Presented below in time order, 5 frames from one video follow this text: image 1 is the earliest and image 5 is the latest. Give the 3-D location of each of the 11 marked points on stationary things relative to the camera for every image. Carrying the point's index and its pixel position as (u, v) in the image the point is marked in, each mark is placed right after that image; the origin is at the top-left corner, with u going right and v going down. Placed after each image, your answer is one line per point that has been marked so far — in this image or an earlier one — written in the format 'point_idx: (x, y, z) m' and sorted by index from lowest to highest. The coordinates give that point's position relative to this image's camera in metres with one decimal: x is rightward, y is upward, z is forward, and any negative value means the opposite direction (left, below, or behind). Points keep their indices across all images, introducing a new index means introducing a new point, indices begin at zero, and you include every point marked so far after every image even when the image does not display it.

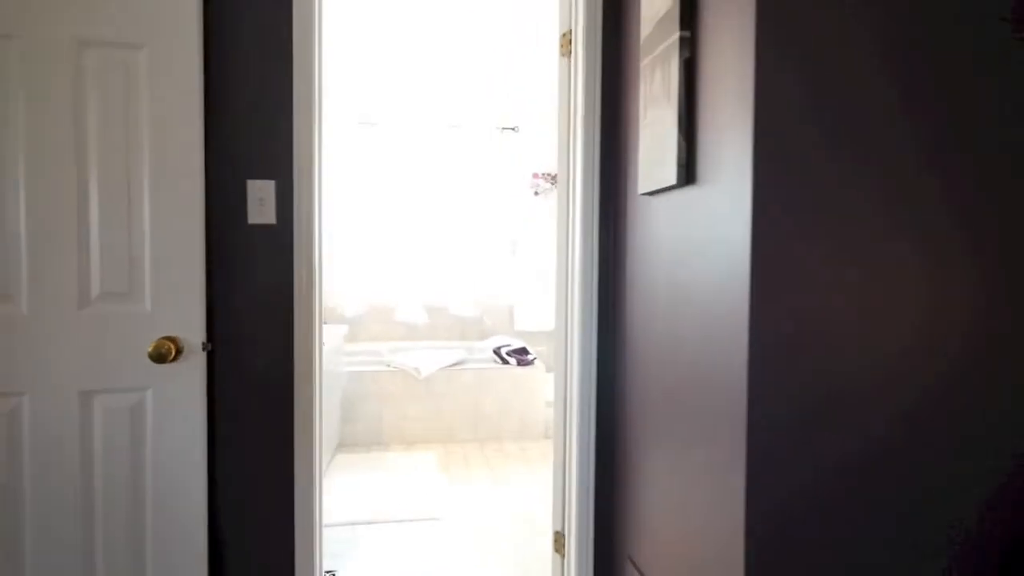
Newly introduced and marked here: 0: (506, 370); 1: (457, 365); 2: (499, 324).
0: (0.0, -0.5, +3.6) m
1: (-0.4, -0.5, +3.7) m
2: (-0.1, -0.3, +4.8) m
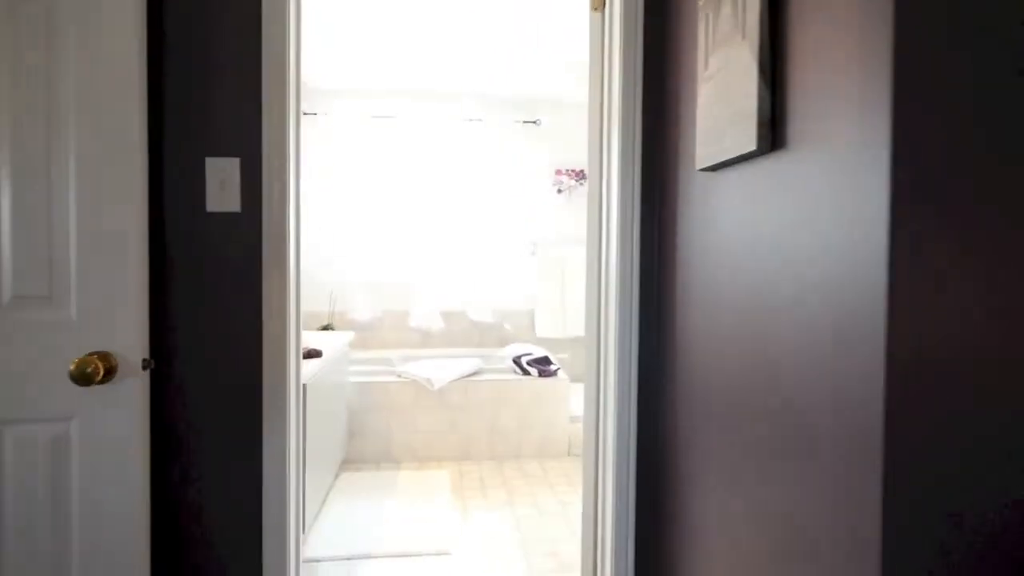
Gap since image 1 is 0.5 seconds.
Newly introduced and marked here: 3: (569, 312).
0: (+0.1, -0.6, +3.3) m
1: (-0.2, -0.5, +3.4) m
2: (+0.1, -0.3, +4.5) m
3: (+0.4, -0.2, +4.4) m
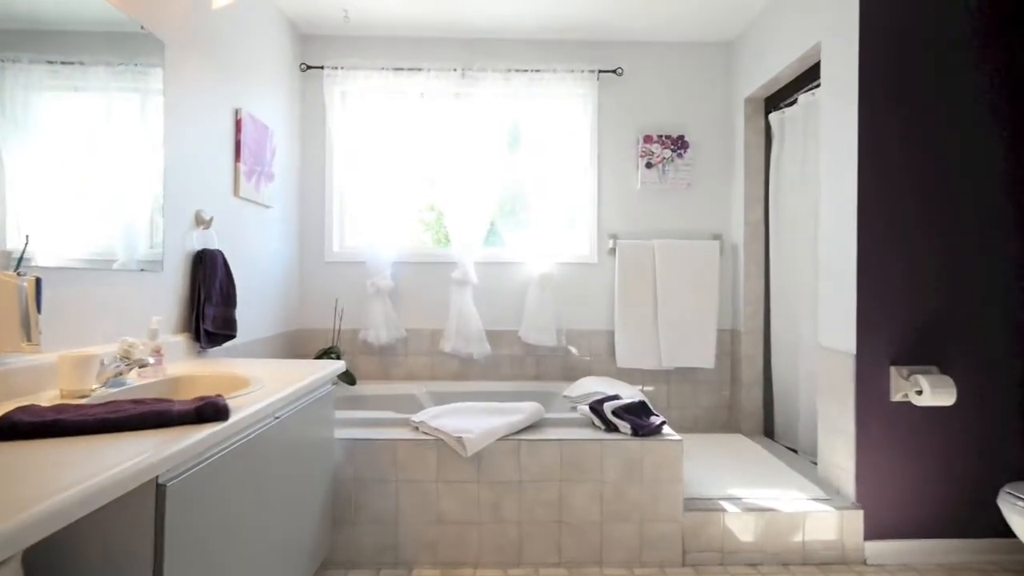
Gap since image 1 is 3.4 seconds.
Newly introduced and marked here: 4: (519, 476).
0: (+0.4, -0.6, +2.1) m
1: (+0.1, -0.5, +2.2) m
2: (+0.5, -0.4, +3.2) m
3: (+0.8, -0.2, +3.1) m
4: (0.0, -0.7, +2.1) m
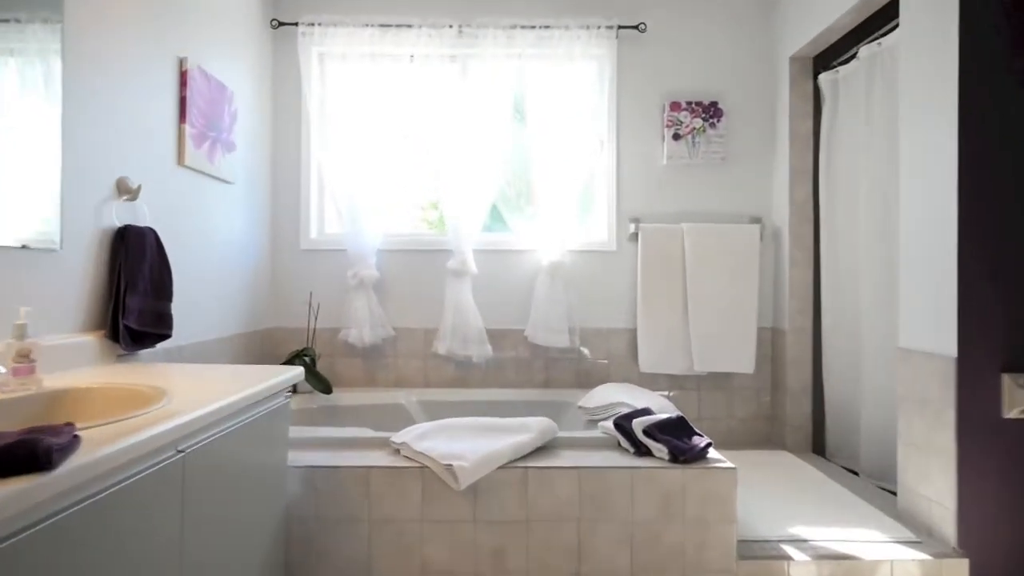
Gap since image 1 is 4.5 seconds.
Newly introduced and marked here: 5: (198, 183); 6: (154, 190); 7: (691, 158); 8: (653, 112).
0: (+0.4, -0.5, +1.6) m
1: (+0.1, -0.5, +1.7) m
2: (+0.5, -0.4, +2.8) m
3: (+0.9, -0.2, +2.6) m
4: (0.0, -0.6, +1.6) m
5: (-1.2, +0.4, +2.1) m
6: (-1.2, +0.3, +1.8) m
7: (+0.9, +0.6, +2.8) m
8: (+0.7, +0.9, +2.8) m
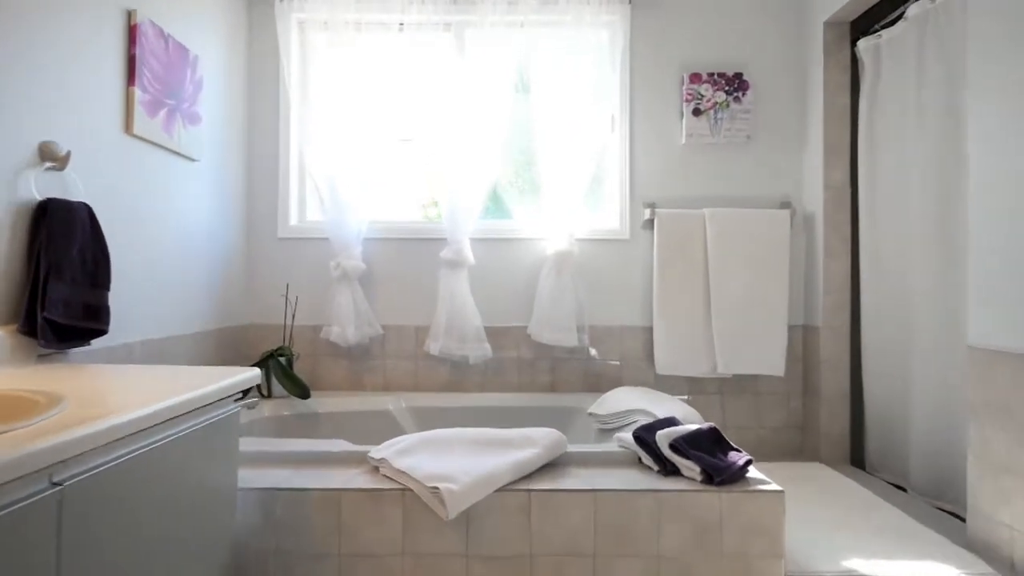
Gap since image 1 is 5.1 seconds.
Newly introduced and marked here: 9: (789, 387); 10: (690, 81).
0: (+0.4, -0.5, +1.3) m
1: (+0.1, -0.5, +1.4) m
2: (+0.5, -0.3, +2.5) m
3: (+0.9, -0.2, +2.4) m
4: (0.0, -0.6, +1.3) m
5: (-1.2, +0.4, +1.8) m
6: (-1.2, +0.4, +1.6) m
7: (+0.9, +0.7, +2.5) m
8: (+0.7, +0.9, +2.5) m
9: (+1.2, -0.4, +2.5) m
10: (+0.8, +0.9, +2.5) m
